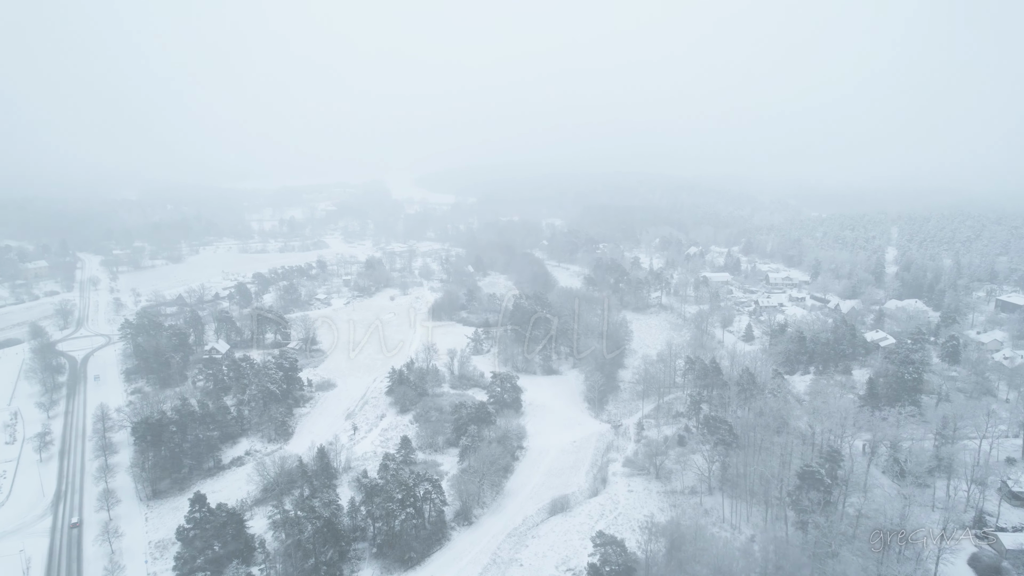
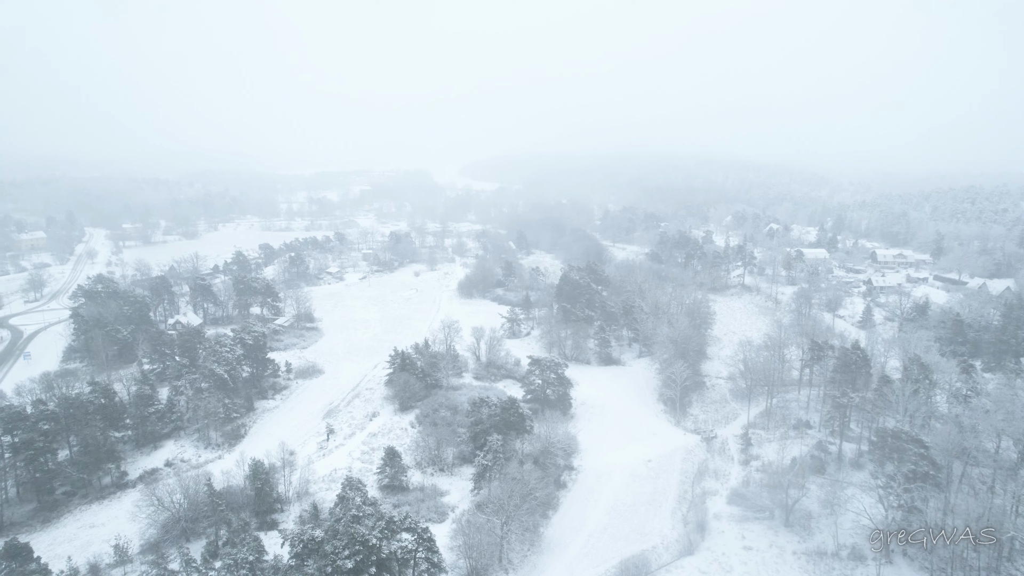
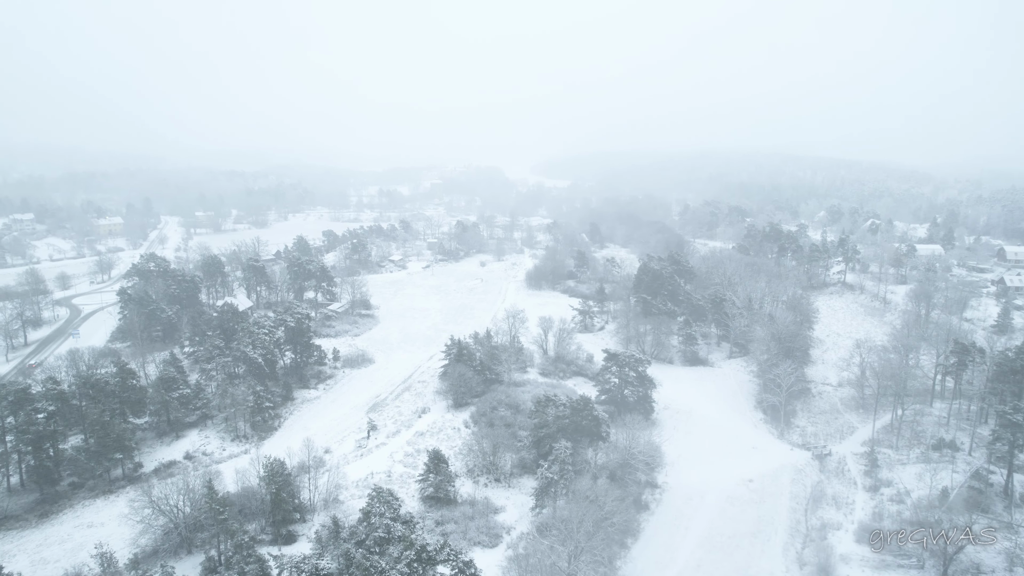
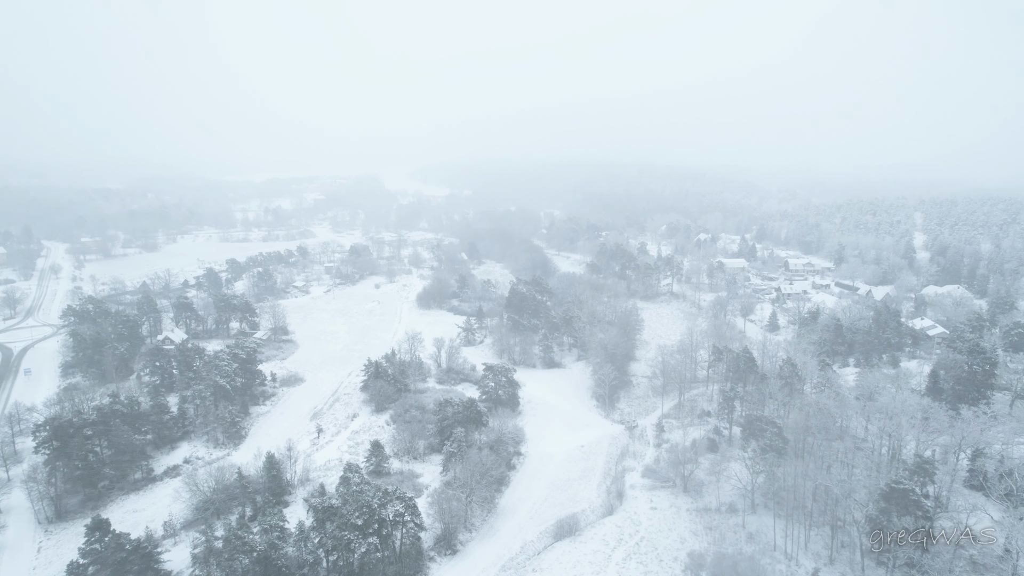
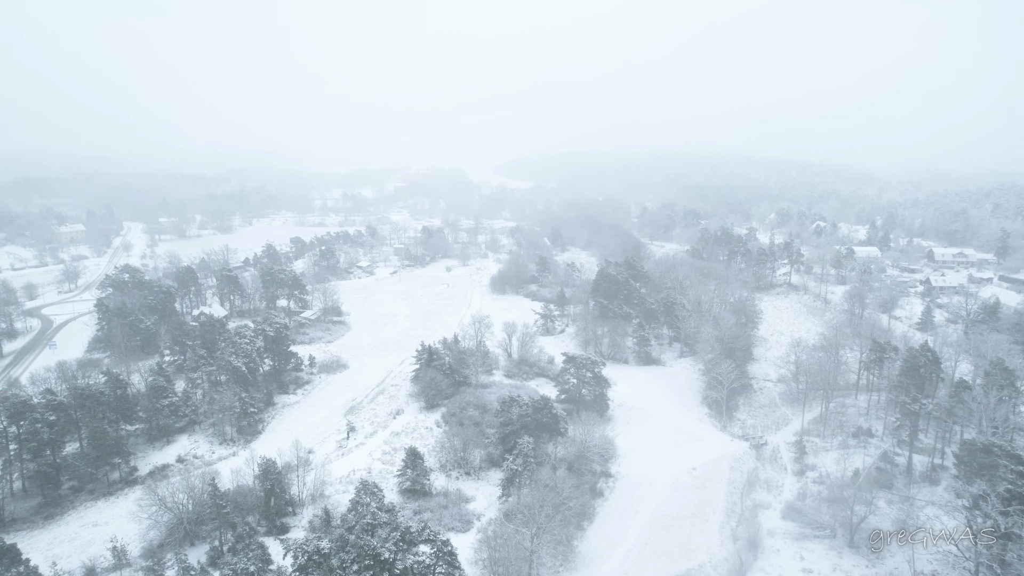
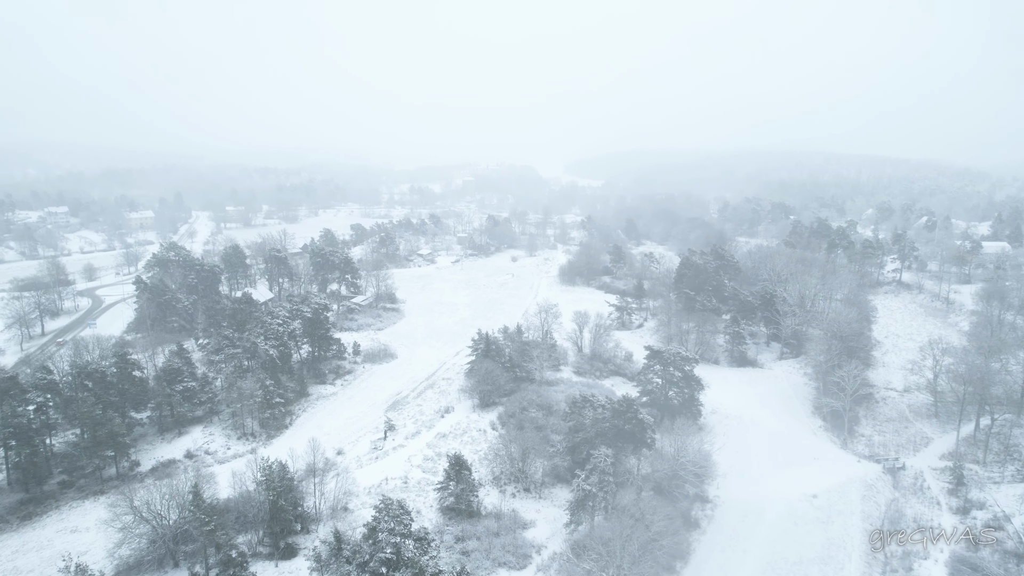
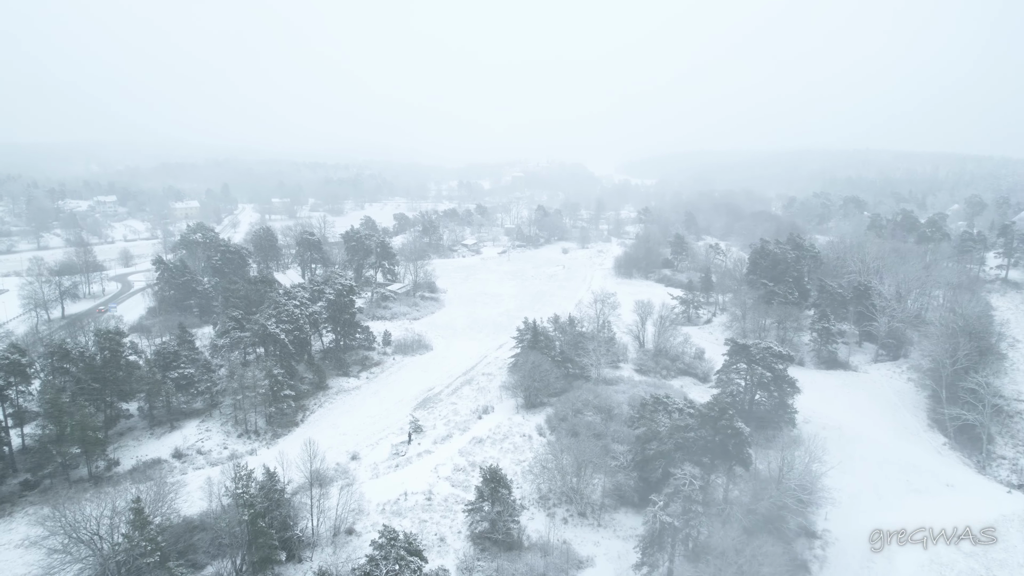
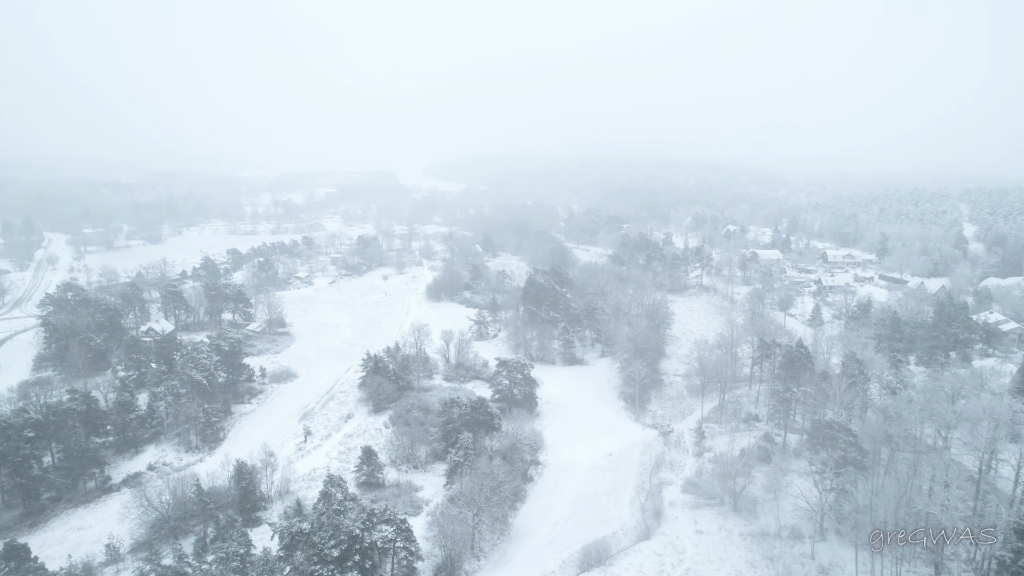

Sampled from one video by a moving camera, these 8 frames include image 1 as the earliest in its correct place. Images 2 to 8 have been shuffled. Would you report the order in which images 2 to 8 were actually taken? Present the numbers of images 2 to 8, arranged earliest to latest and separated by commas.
4, 8, 2, 5, 3, 6, 7
